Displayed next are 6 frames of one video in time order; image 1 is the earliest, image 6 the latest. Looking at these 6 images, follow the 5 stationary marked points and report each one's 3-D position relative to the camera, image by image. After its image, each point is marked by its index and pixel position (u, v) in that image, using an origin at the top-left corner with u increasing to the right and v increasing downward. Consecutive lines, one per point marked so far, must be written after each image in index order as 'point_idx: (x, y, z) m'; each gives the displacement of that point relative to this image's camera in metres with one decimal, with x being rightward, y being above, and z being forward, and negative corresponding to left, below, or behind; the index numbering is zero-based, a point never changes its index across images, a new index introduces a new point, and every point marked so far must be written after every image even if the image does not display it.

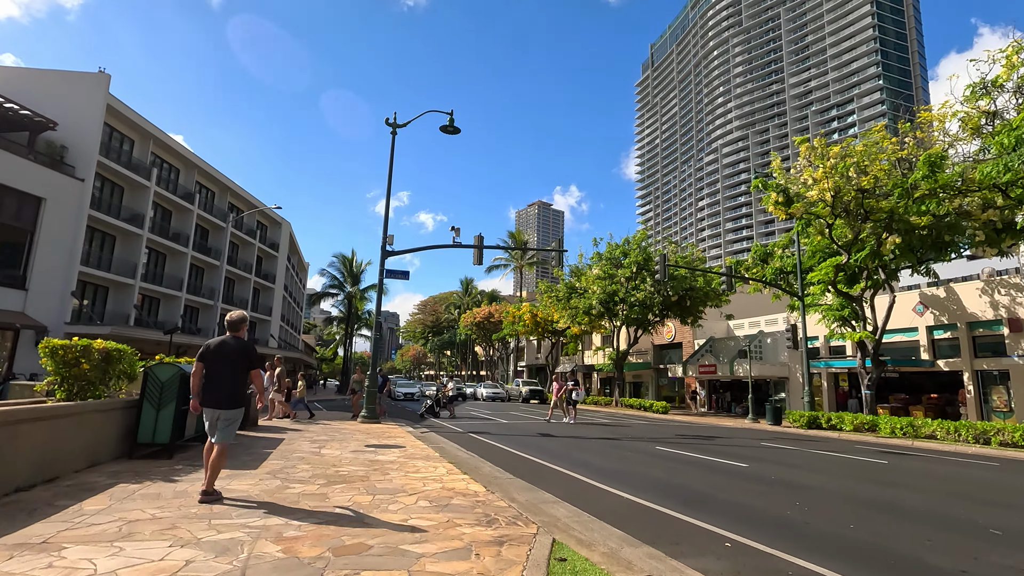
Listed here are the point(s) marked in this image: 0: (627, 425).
0: (+3.6, -4.3, +16.7) m
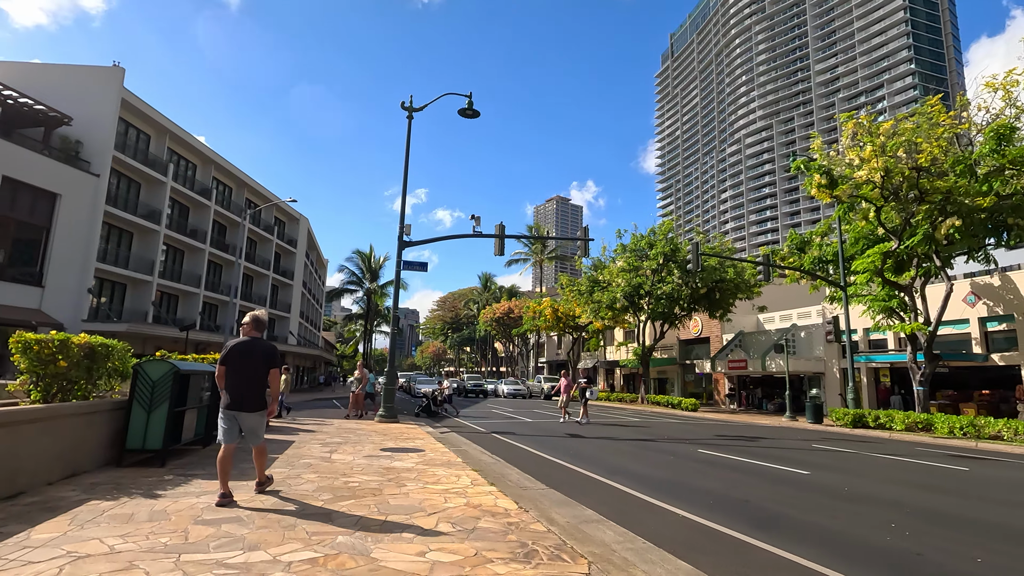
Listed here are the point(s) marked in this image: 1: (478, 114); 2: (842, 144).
0: (+4.3, -4.0, +15.7) m
1: (-1.1, +5.5, +16.9) m
2: (+10.7, +4.6, +17.4) m
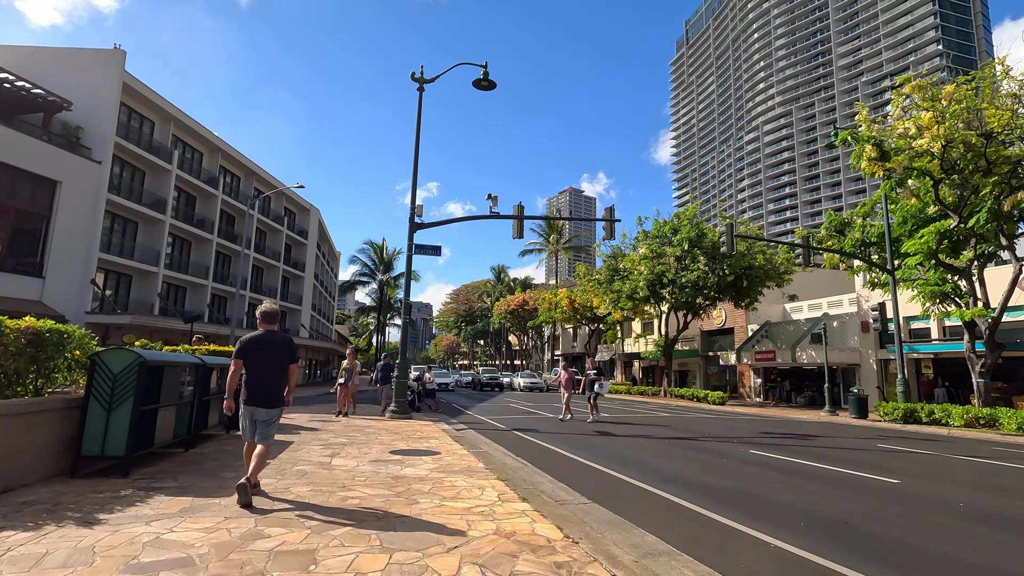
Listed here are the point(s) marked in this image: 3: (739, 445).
0: (+4.9, -3.6, +14.4) m
1: (-0.5, +5.9, +15.6) m
2: (+11.2, +5.1, +15.8) m
3: (+4.4, -3.1, +10.5) m
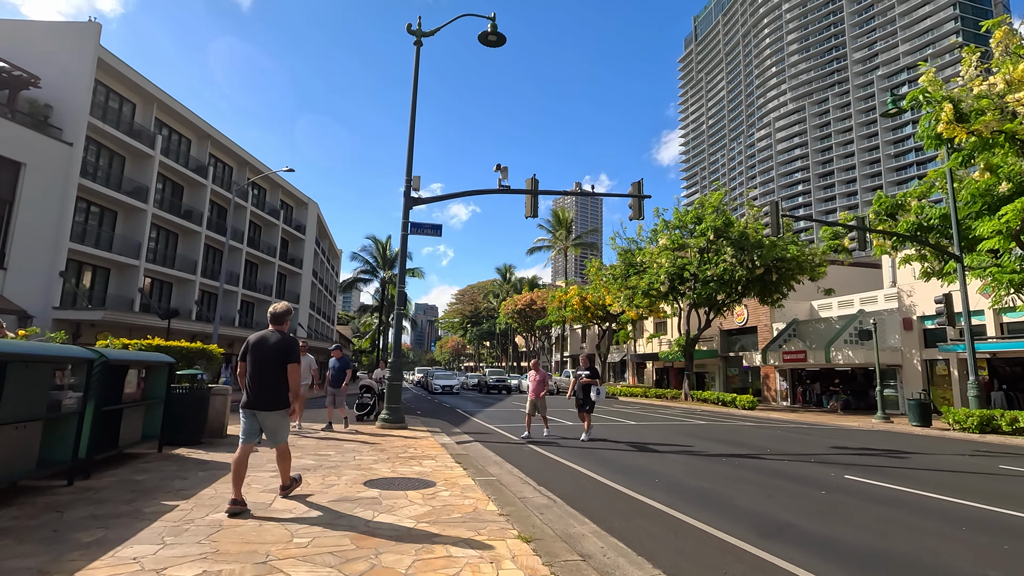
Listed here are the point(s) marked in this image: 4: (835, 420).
0: (+5.2, -3.3, +12.1) m
1: (-0.2, +6.2, +13.5) m
2: (+11.5, +5.5, +13.5) m
3: (+4.7, -2.7, +8.2) m
4: (+11.9, -4.8, +19.8) m
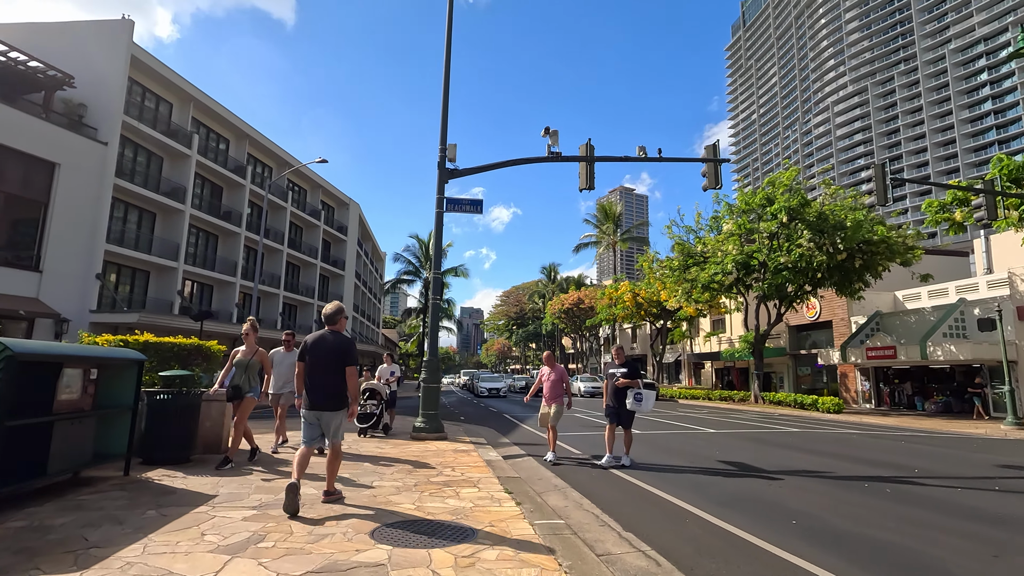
0: (+6.3, -2.8, +9.7) m
1: (+0.8, +6.5, +11.6) m
2: (+12.5, +6.0, +10.7) m
3: (+5.5, -2.3, +5.9) m
4: (+13.6, -4.3, +16.8) m
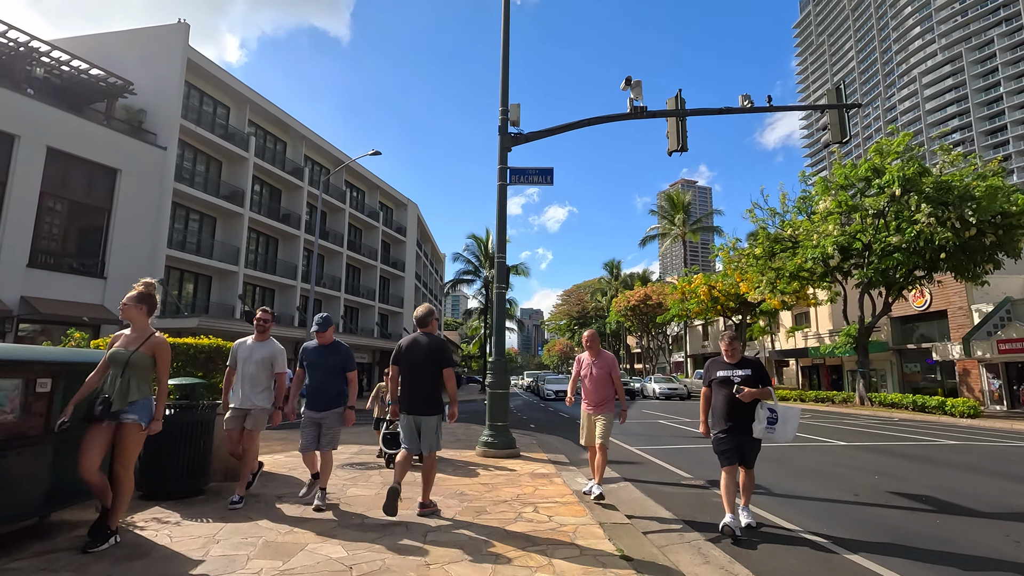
0: (+7.6, -2.4, +7.2) m
1: (+2.0, +6.8, +9.7) m
2: (+13.6, +6.7, +7.5) m
3: (+6.3, -1.9, +3.5) m
4: (+15.6, -3.7, +13.4) m
